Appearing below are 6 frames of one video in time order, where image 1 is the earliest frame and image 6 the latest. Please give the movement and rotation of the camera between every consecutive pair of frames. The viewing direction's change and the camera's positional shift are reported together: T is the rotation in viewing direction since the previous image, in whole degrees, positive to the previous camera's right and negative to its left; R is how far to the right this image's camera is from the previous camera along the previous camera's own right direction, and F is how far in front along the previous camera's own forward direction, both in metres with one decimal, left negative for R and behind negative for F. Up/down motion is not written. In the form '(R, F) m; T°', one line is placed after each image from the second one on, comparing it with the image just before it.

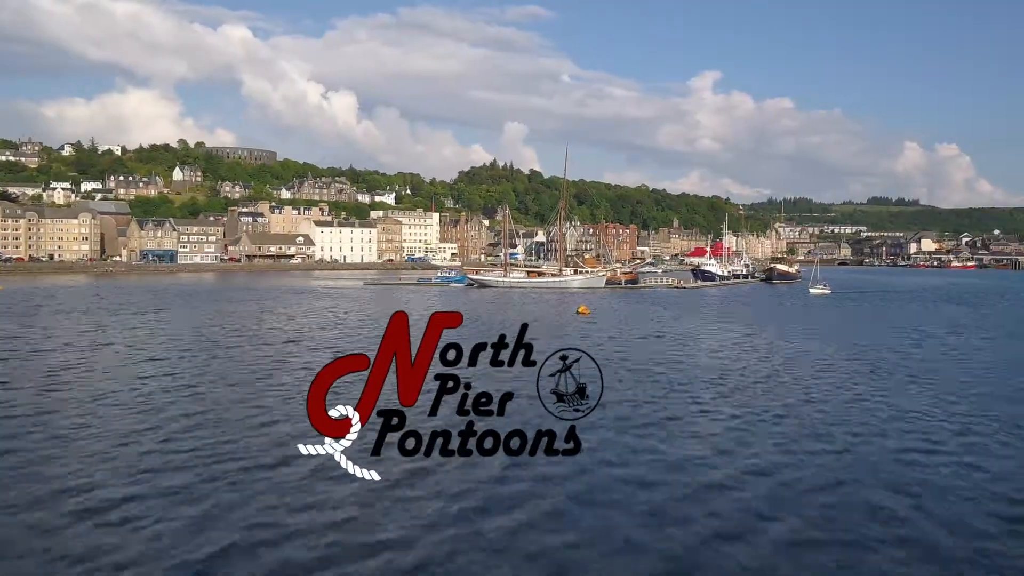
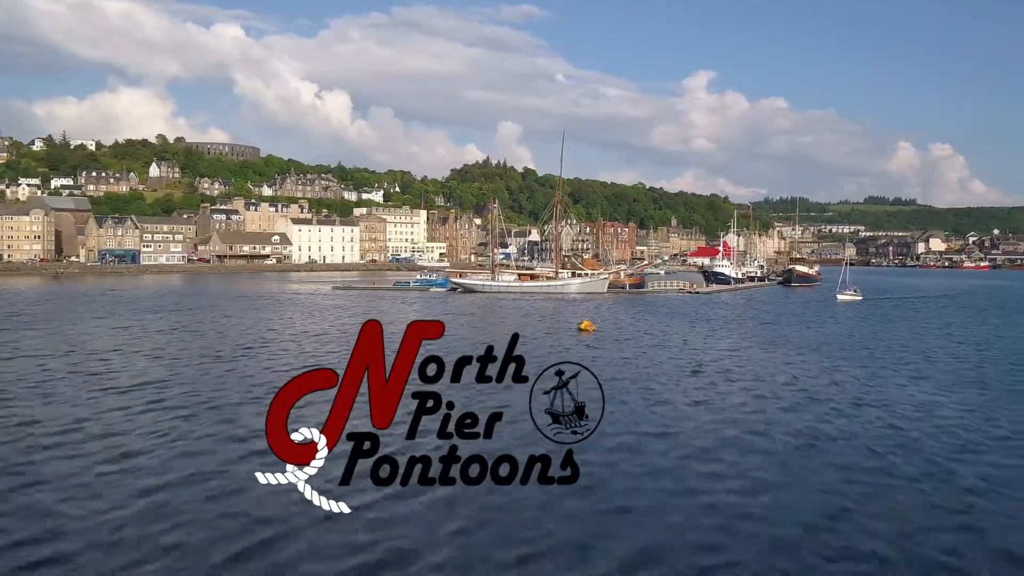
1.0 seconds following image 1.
(+0.3, +5.4) m; 0°
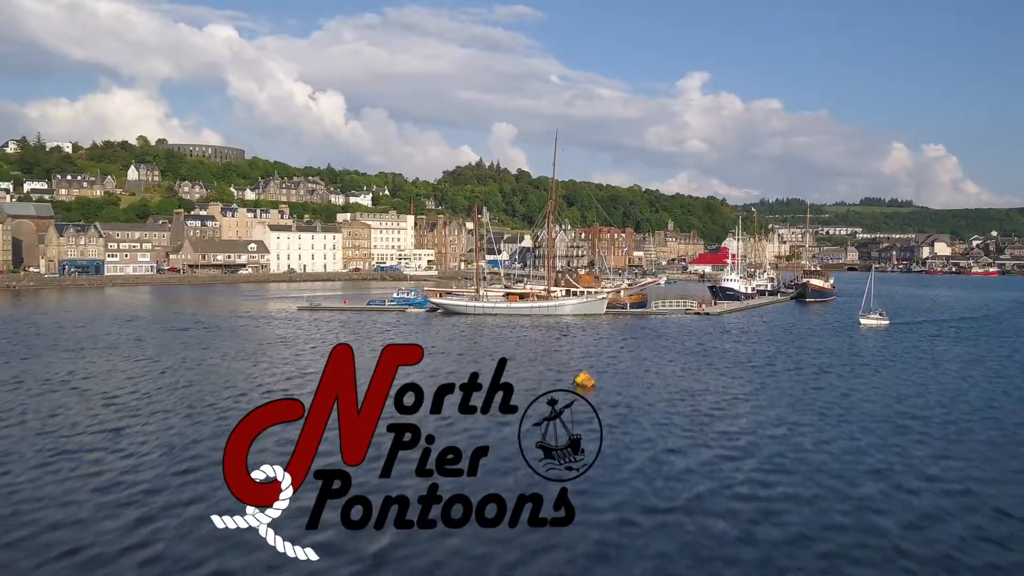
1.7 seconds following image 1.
(+0.4, +4.0) m; 0°
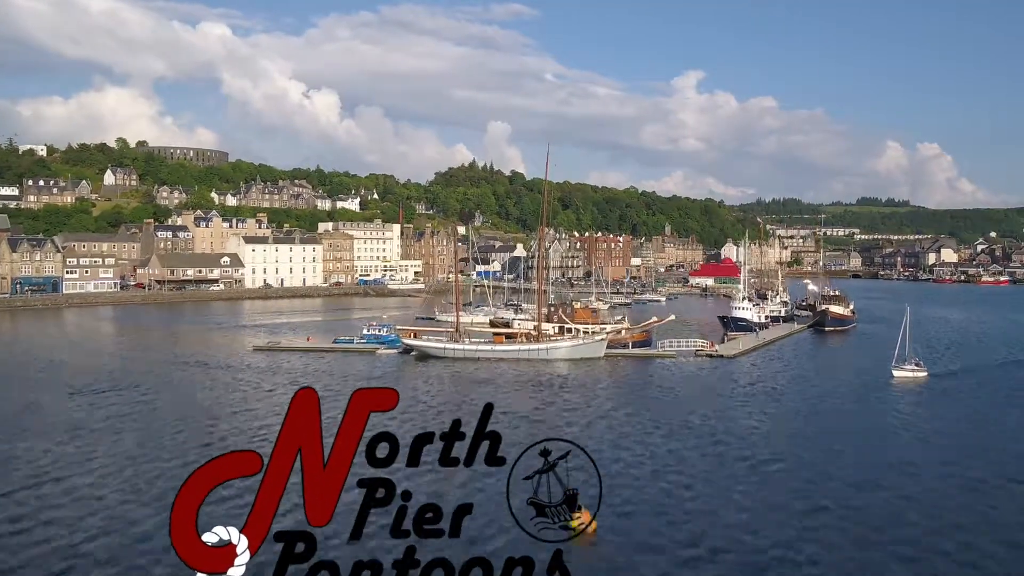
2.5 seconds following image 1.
(+0.4, +4.2) m; 0°
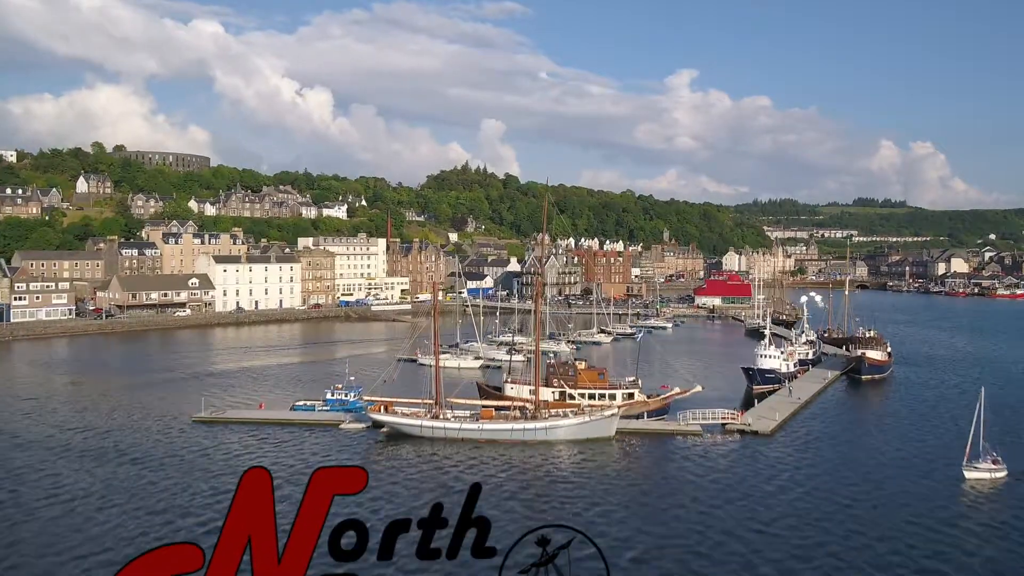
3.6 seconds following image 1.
(+0.1, +4.9) m; 0°
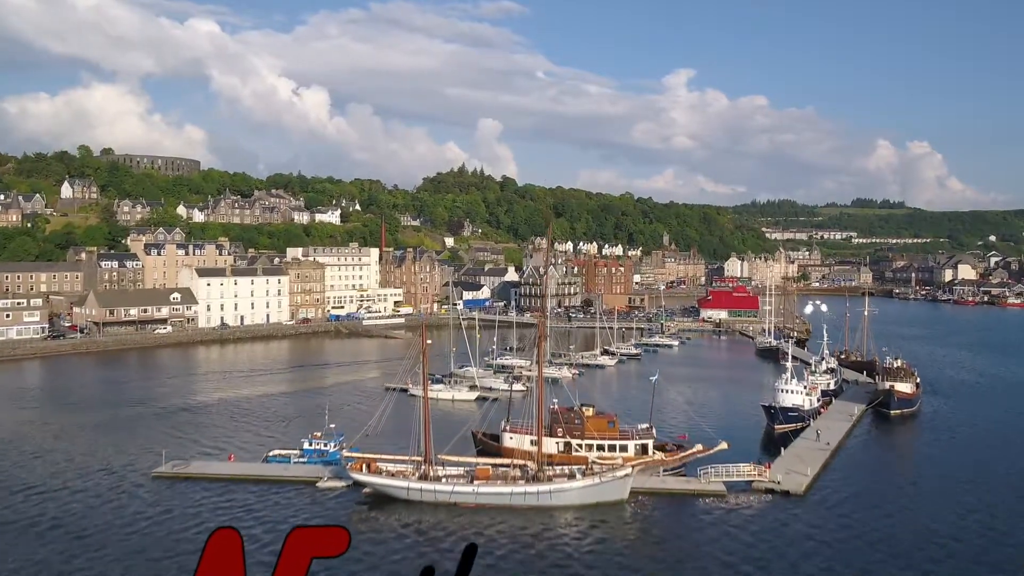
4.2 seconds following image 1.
(-0.1, +2.7) m; 0°
